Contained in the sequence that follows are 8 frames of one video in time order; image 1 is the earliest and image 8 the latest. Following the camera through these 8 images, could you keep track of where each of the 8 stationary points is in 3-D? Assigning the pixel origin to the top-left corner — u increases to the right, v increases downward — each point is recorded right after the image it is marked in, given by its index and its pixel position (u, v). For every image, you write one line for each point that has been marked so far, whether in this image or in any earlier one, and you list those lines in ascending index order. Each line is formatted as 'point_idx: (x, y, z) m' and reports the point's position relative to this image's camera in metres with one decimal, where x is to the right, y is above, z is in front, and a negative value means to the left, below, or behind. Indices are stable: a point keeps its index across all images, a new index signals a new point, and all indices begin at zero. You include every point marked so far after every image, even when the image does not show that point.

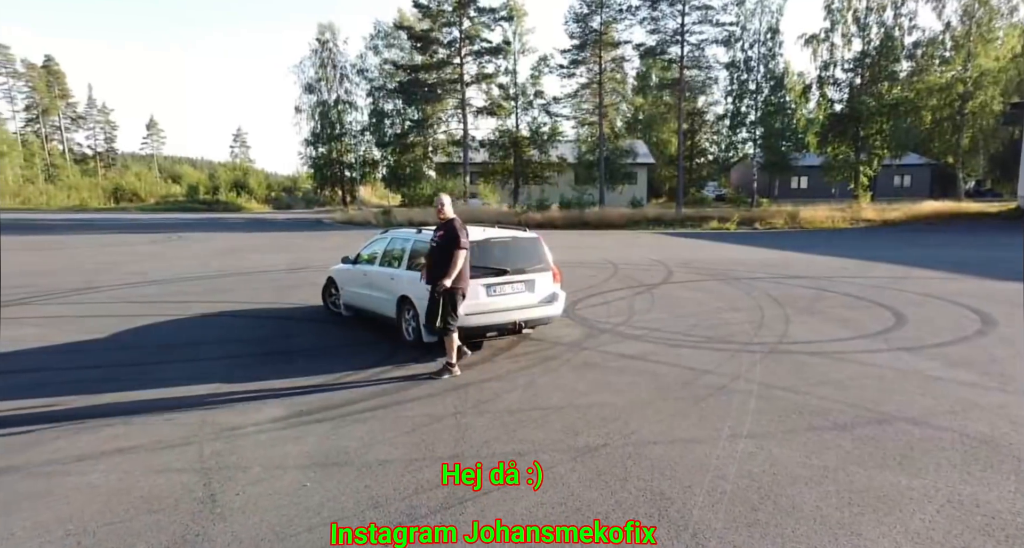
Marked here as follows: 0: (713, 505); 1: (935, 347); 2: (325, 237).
0: (+1.0, -1.2, +3.0) m
1: (+4.2, -0.7, +5.8) m
2: (-6.3, +1.2, +19.6) m
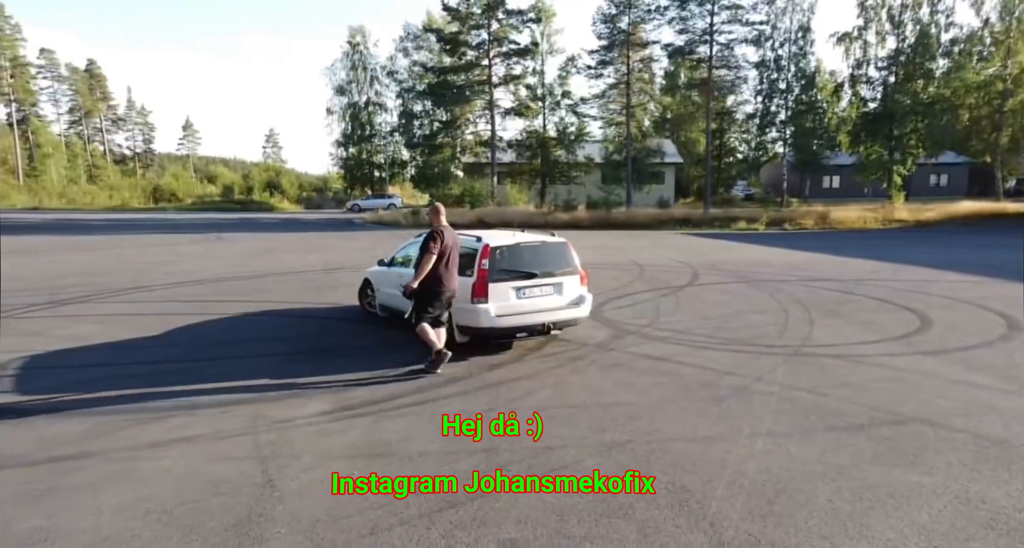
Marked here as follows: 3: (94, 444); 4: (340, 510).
0: (+1.2, -1.3, +3.3) m
1: (+4.5, -0.8, +5.9) m
2: (-5.4, +1.3, +20.2) m
3: (-3.0, -1.2, +4.2) m
4: (-1.0, -1.3, +3.4) m
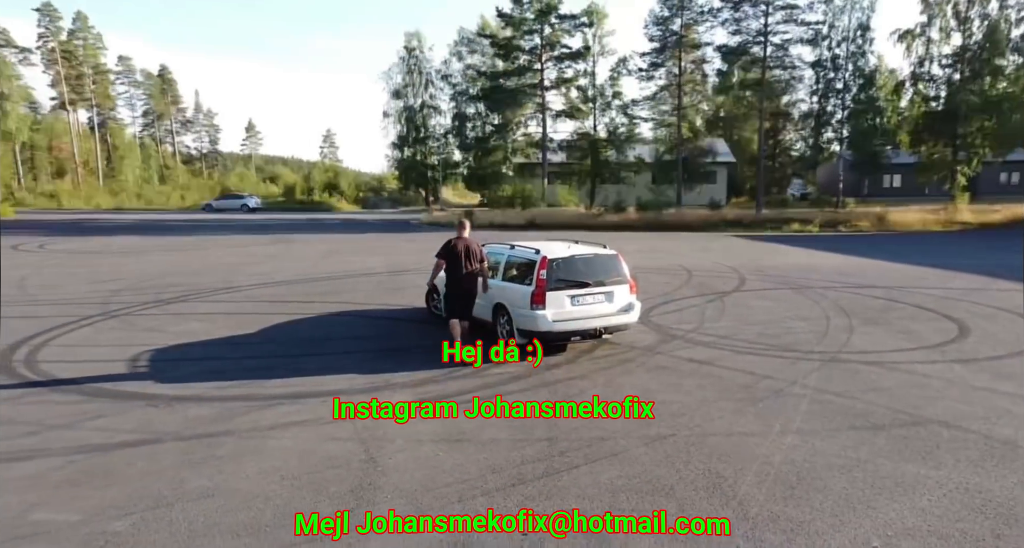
0: (+1.6, -1.4, +3.9) m
1: (+5.1, -0.9, +6.2) m
2: (-3.5, +1.3, +21.2) m
3: (-2.5, -1.3, +5.1) m
4: (-0.6, -1.5, +4.2) m
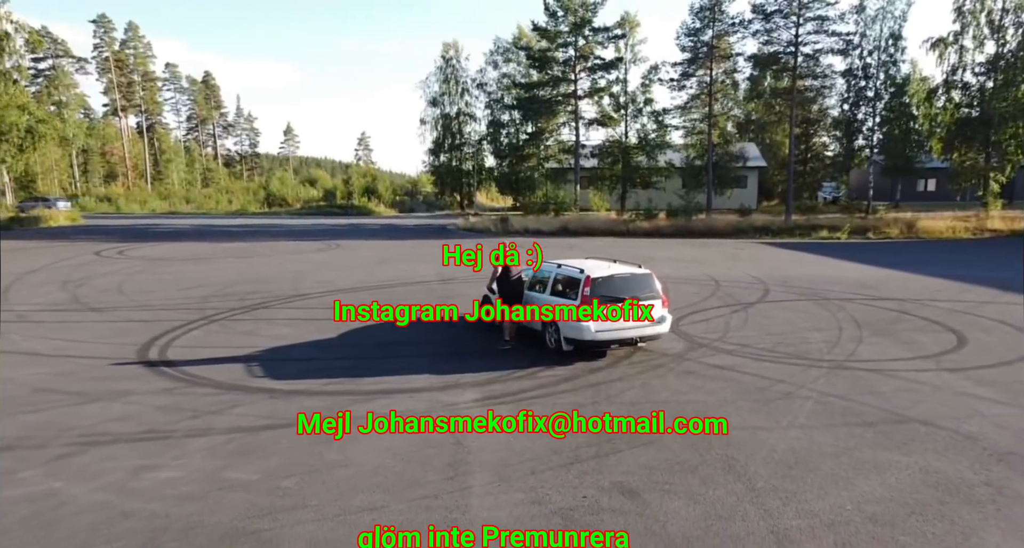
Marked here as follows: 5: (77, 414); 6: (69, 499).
0: (+2.2, -1.6, +5.0) m
1: (+5.7, -1.2, +7.2) m
2: (-2.2, +1.1, +22.6) m
3: (-1.9, -1.5, +6.5) m
4: (0.0, -1.7, +5.4) m
5: (-4.6, -1.5, +6.2) m
6: (-3.4, -1.7, +4.5) m
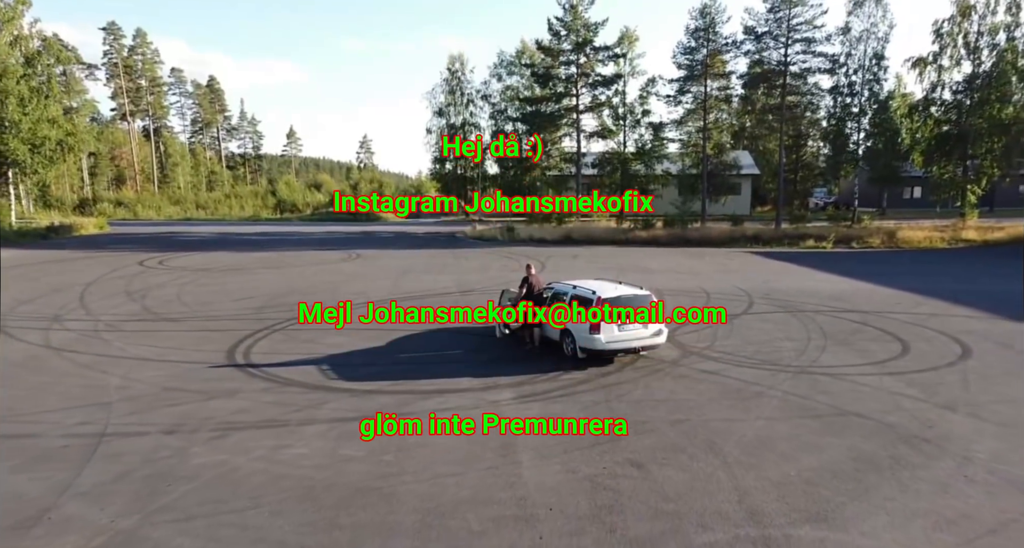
0: (+2.6, -2.0, +6.8) m
1: (+6.1, -1.5, +9.0) m
2: (-1.8, +0.8, +24.3) m
3: (-1.5, -1.9, +8.2) m
4: (+0.4, -2.0, +7.2) m
5: (-4.2, -1.8, +7.9) m
6: (-2.9, -2.1, +6.3) m
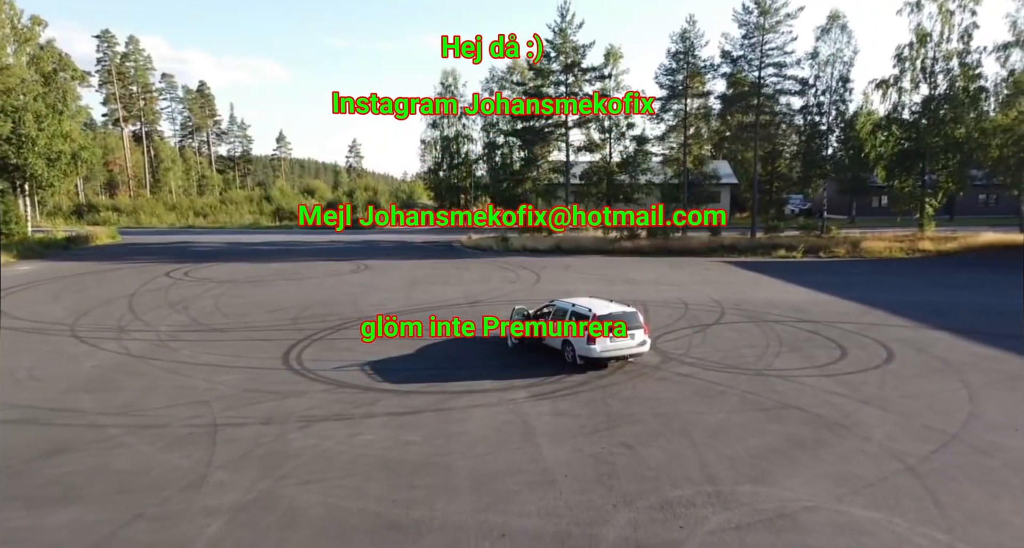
0: (+2.9, -2.4, +9.0) m
1: (+6.4, -1.9, +11.3) m
2: (-2.0, +0.3, +26.4) m
3: (-1.2, -2.3, +10.3) m
4: (+0.7, -2.5, +9.3) m
5: (-3.9, -2.2, +9.9) m
6: (-2.6, -2.5, +8.3) m
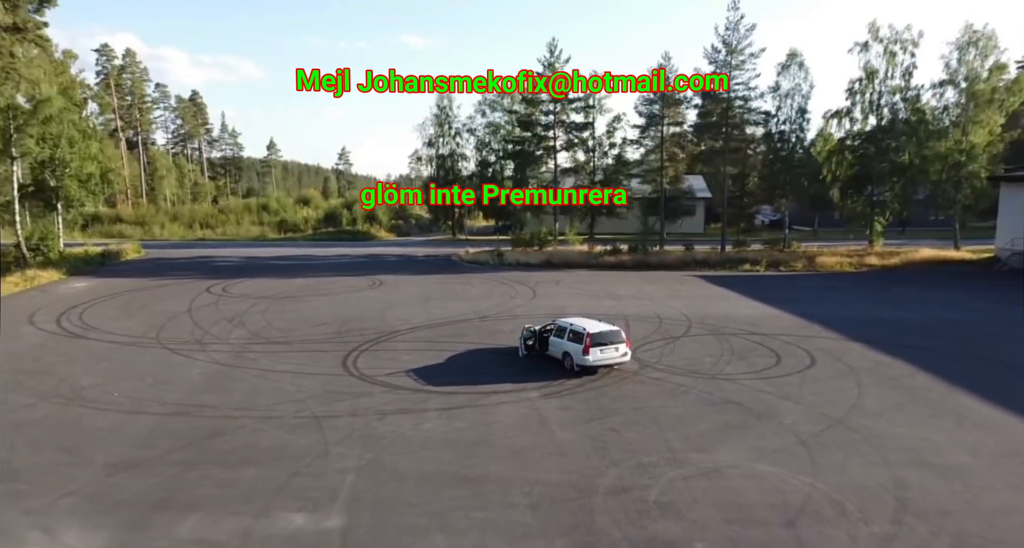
0: (+3.3, -3.1, +12.6) m
1: (+6.7, -2.7, +15.0) m
2: (-2.1, -0.4, +29.9) m
3: (-0.8, -3.0, +13.8) m
4: (+1.1, -3.2, +12.9) m
5: (-3.5, -3.0, +13.4) m
6: (-2.2, -3.2, +11.8) m
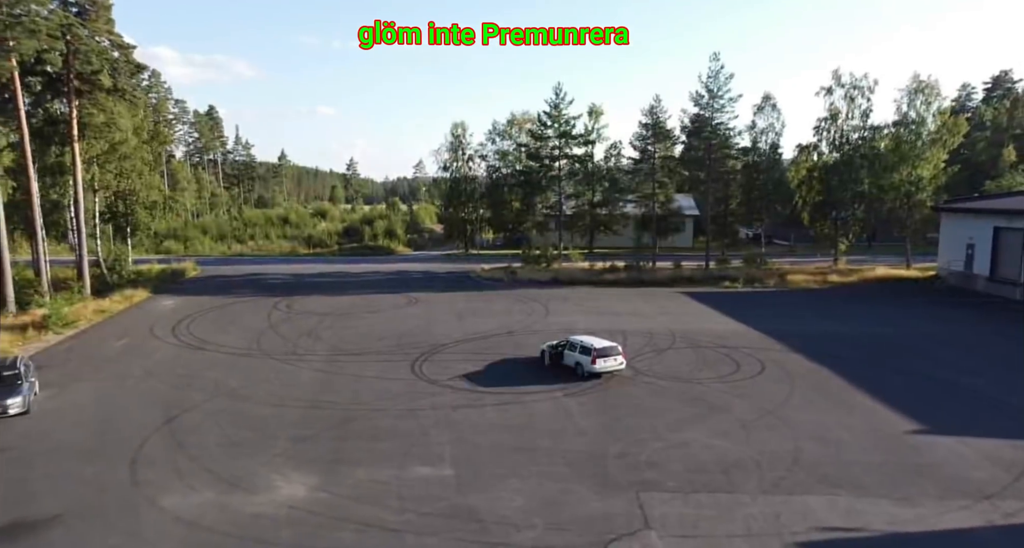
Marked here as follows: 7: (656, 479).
0: (+4.4, -4.2, +18.1) m
1: (+7.8, -3.8, +20.6) m
2: (-1.2, -1.5, +35.4) m
3: (+0.2, -4.1, +19.3) m
4: (+2.2, -4.3, +18.4) m
5: (-2.4, -4.1, +18.8) m
6: (-1.1, -4.3, +17.3) m
7: (+3.4, -4.8, +13.7) m
